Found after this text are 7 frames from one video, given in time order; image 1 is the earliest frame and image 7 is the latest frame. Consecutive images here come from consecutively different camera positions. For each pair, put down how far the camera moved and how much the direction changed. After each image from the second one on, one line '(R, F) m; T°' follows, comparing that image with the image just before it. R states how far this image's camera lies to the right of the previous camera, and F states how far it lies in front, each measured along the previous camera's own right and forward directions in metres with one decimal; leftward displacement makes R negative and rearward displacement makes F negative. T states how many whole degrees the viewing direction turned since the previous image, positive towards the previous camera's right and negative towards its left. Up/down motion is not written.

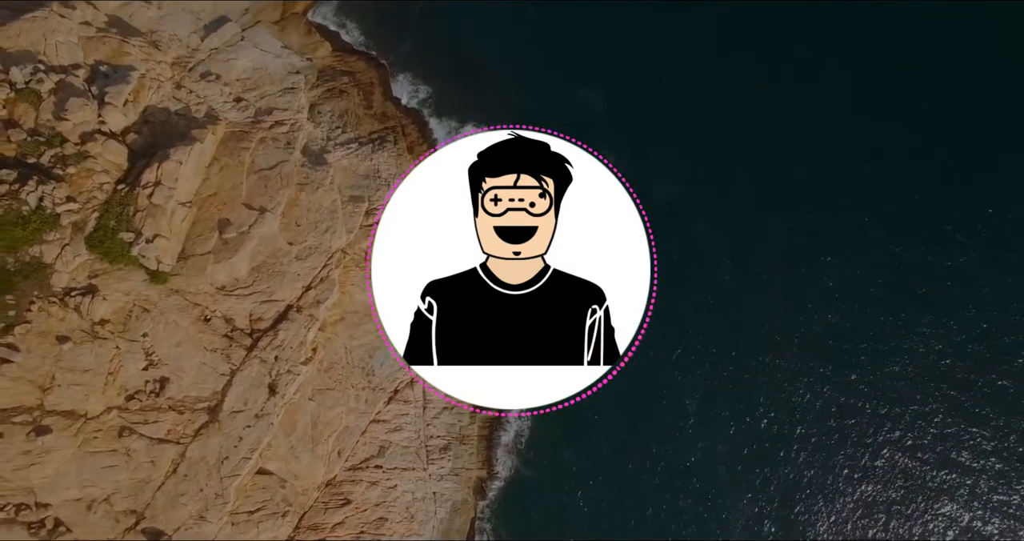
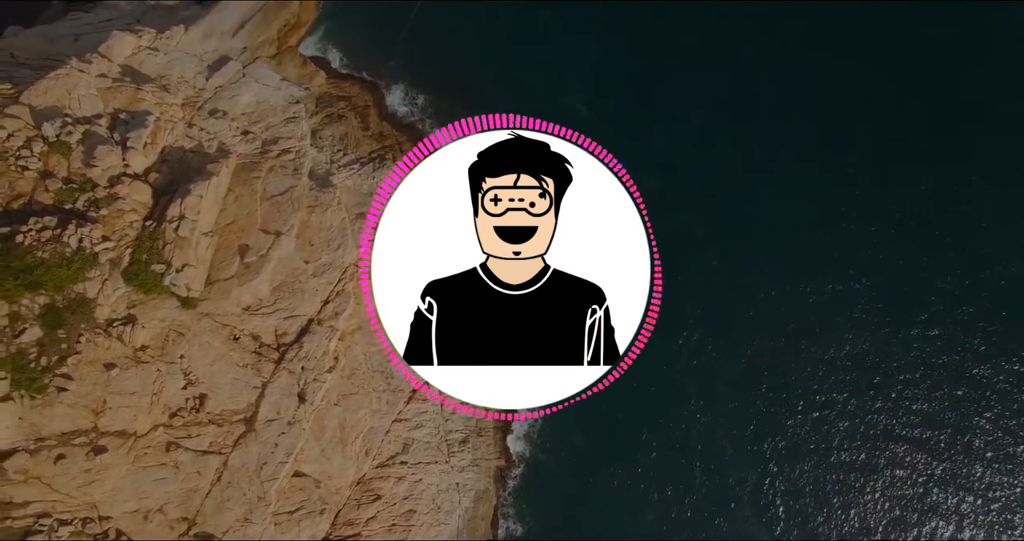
(+0.1, -2.7) m; 0°
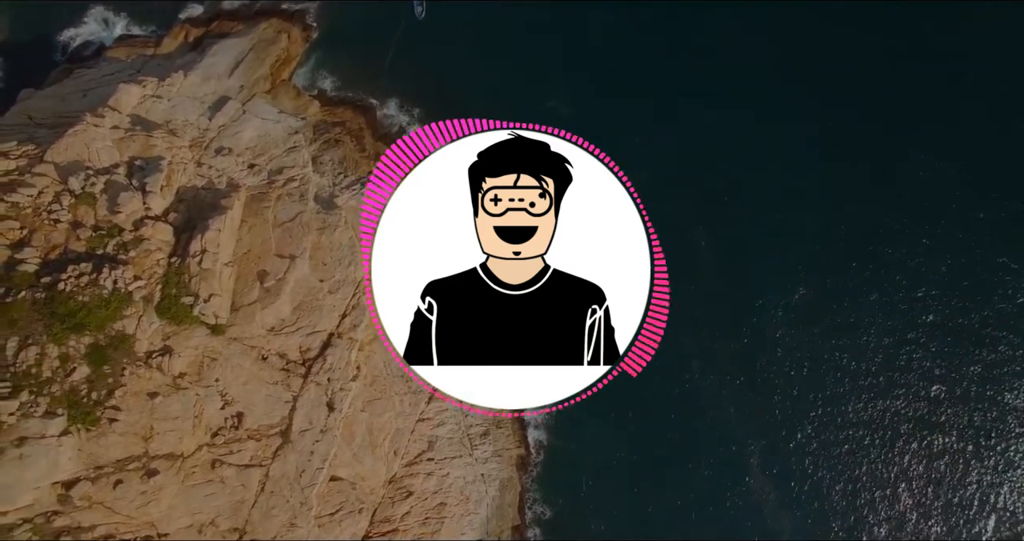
(0.0, -2.5) m; 0°
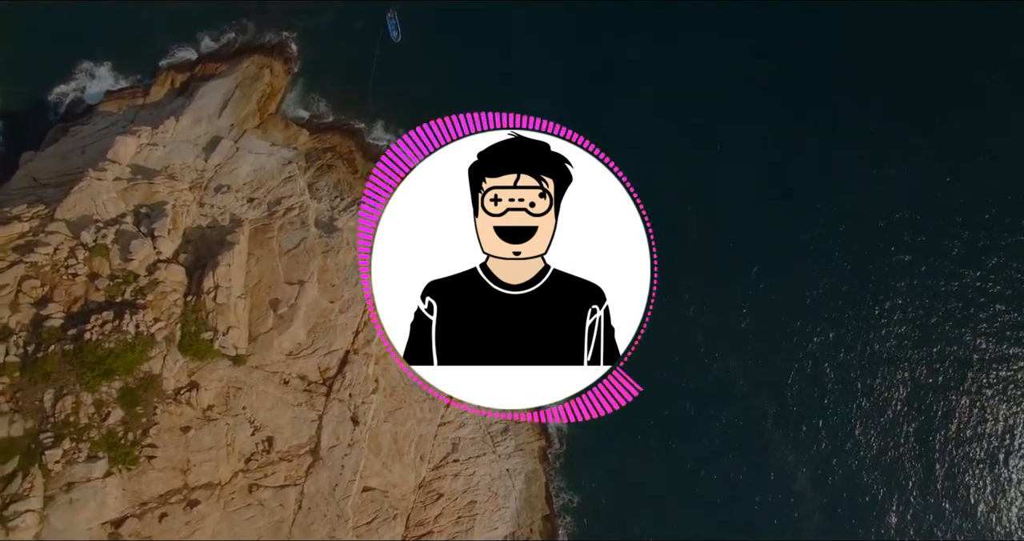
(0.0, -1.5) m; 0°
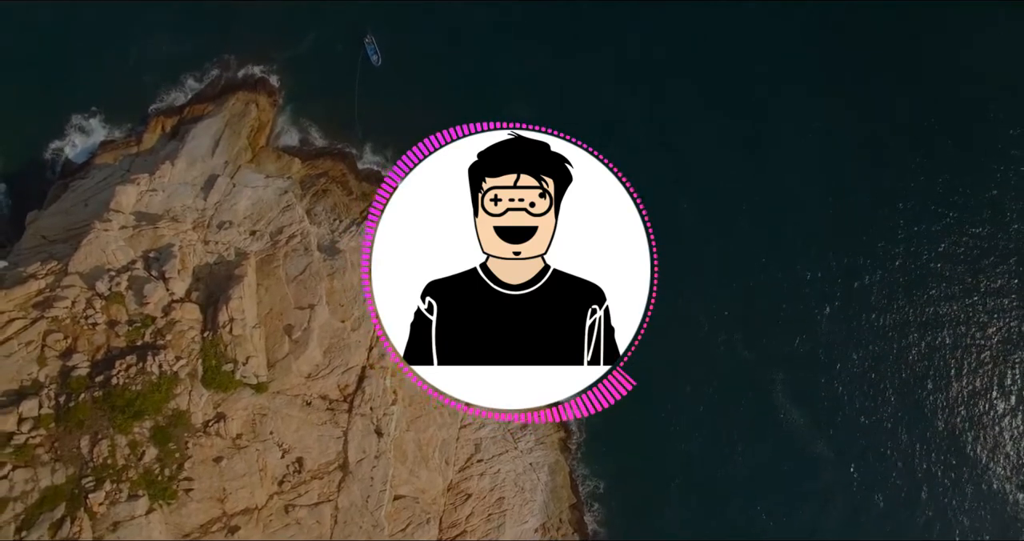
(0.0, -1.3) m; 0°
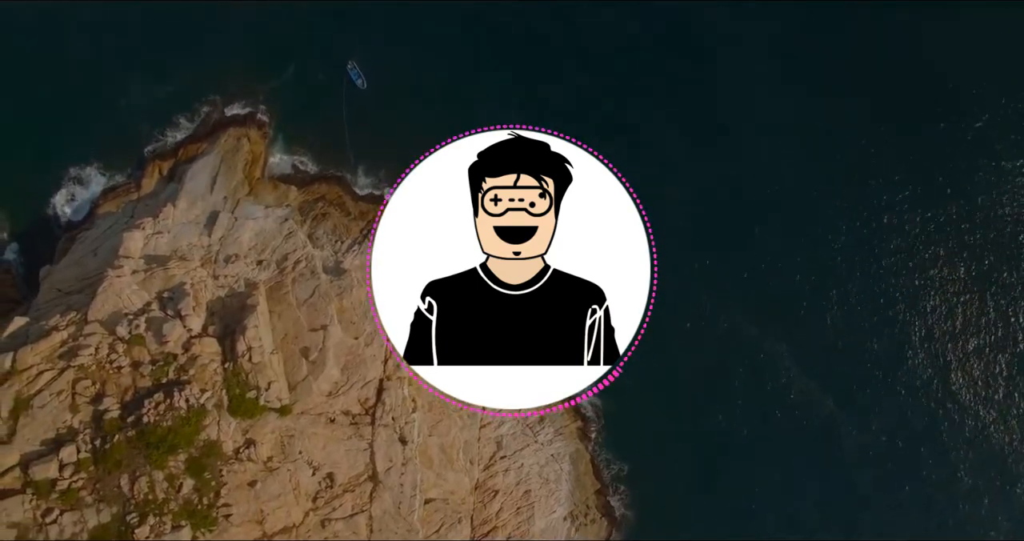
(0.0, -1.4) m; 0°
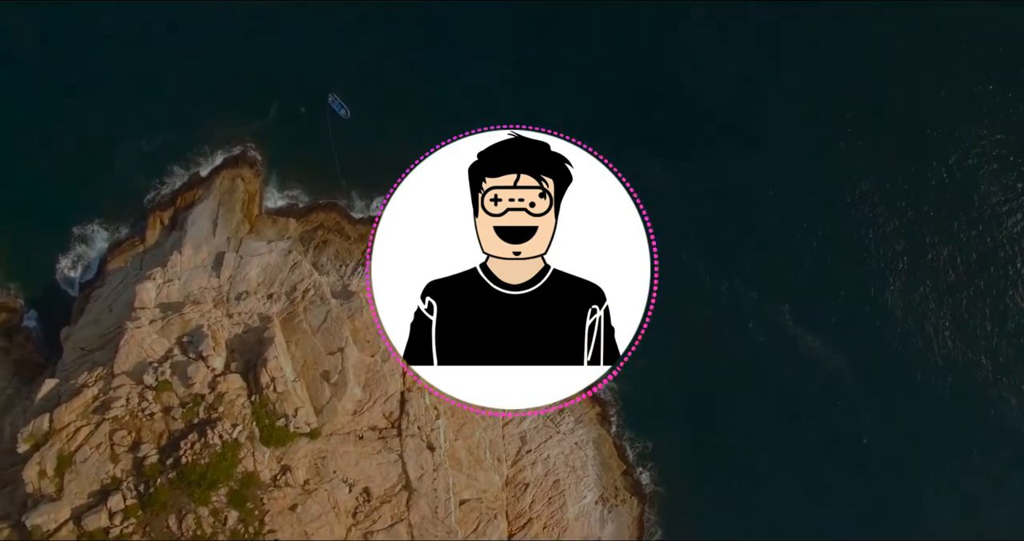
(0.0, -1.5) m; 0°
